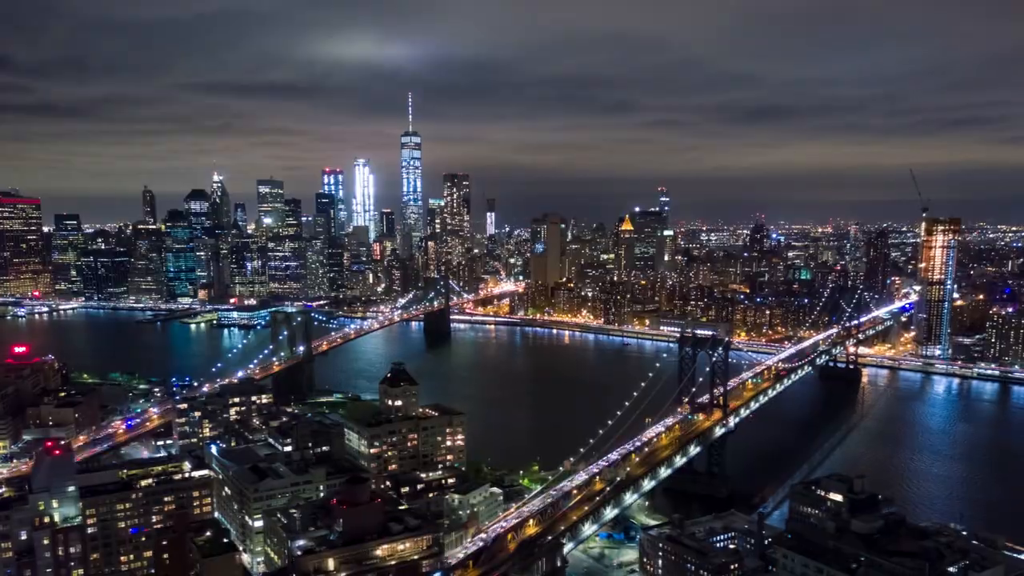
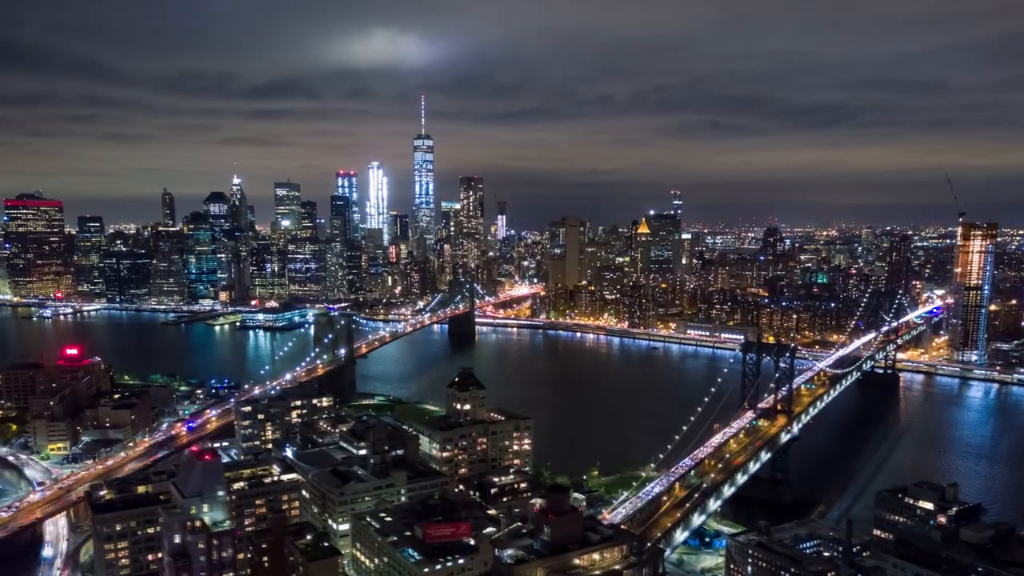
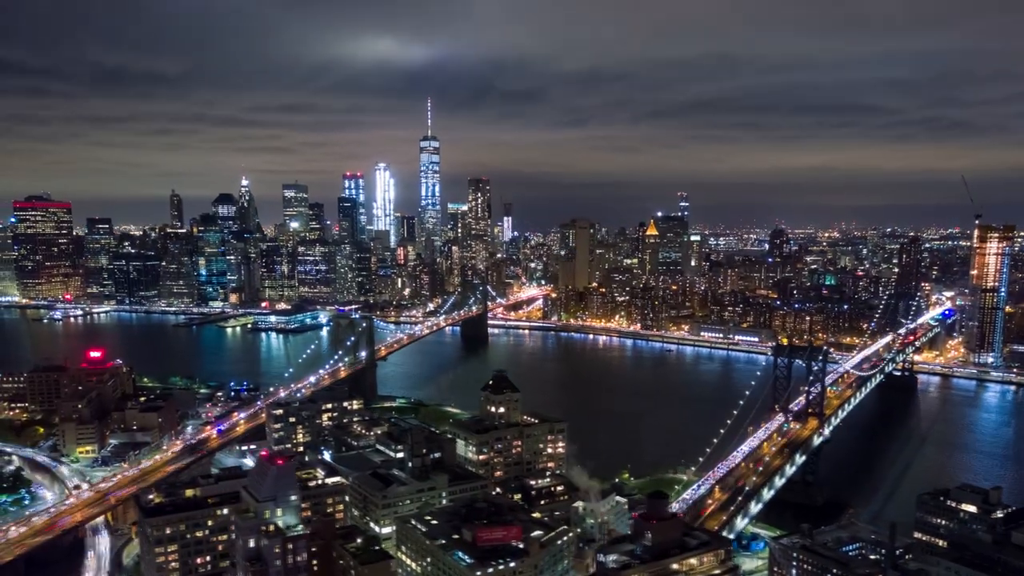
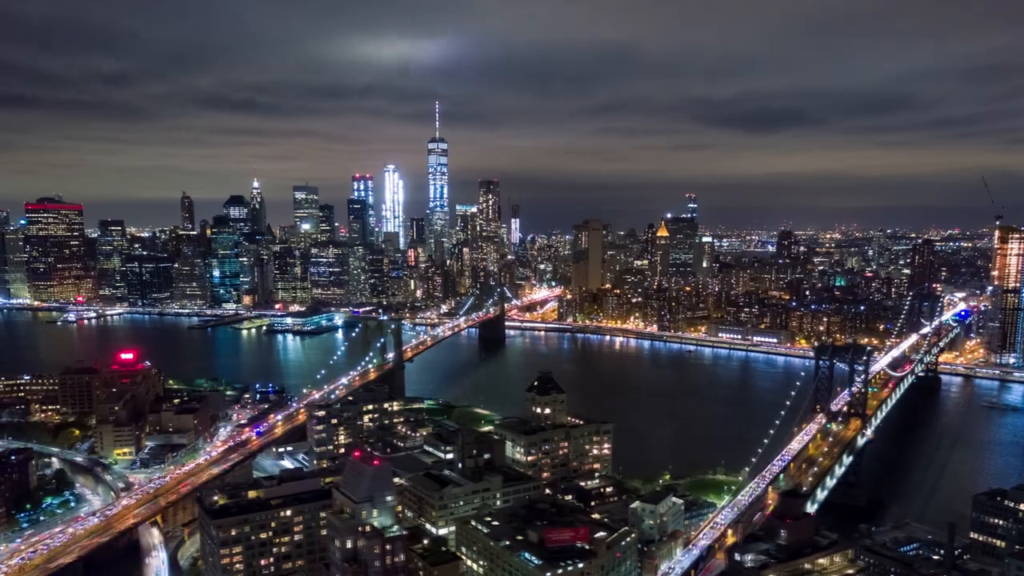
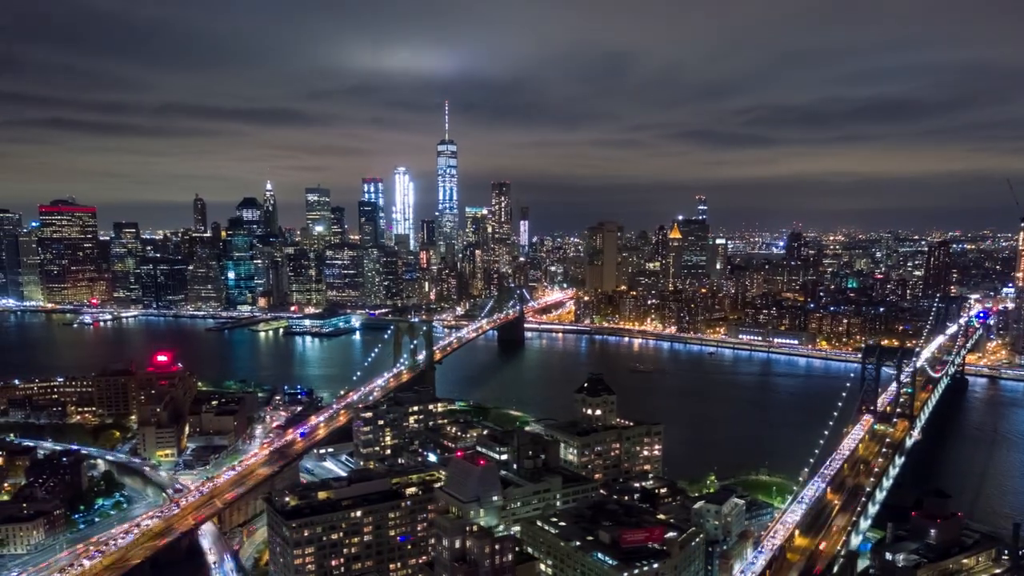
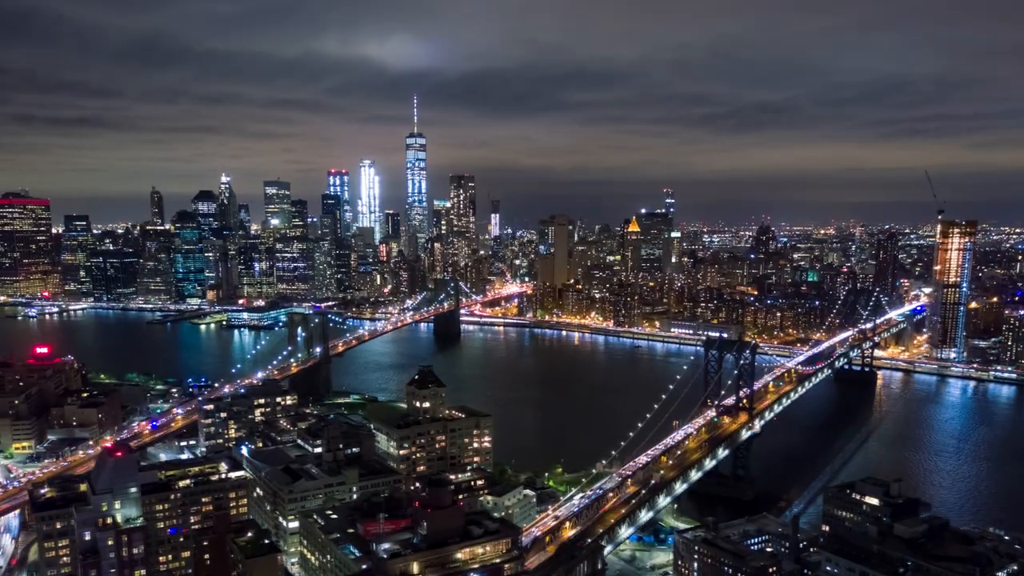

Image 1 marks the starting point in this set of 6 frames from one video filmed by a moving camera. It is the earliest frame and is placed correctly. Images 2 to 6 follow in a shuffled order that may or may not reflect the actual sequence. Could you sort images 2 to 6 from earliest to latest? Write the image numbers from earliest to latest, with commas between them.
6, 2, 3, 4, 5
